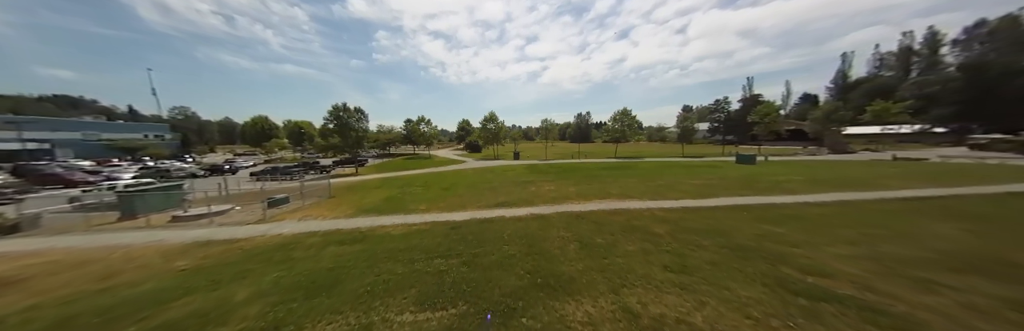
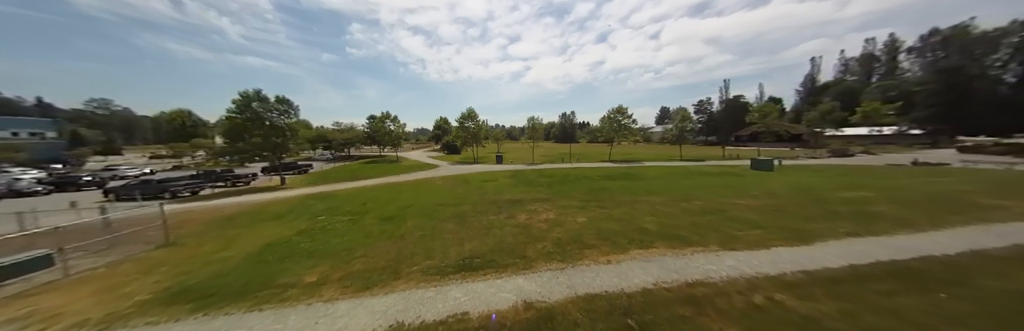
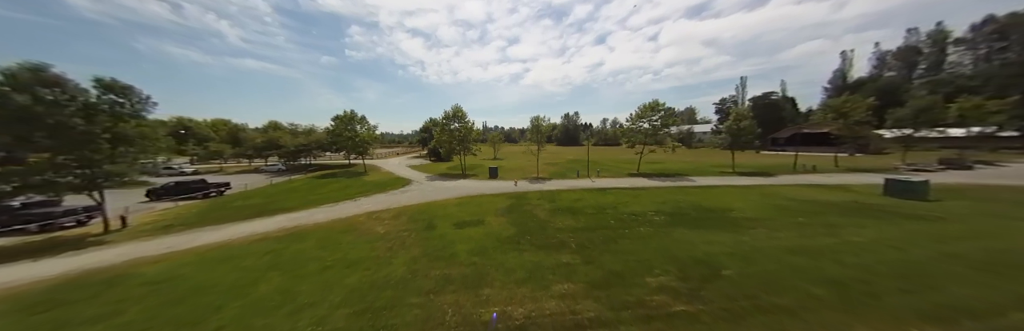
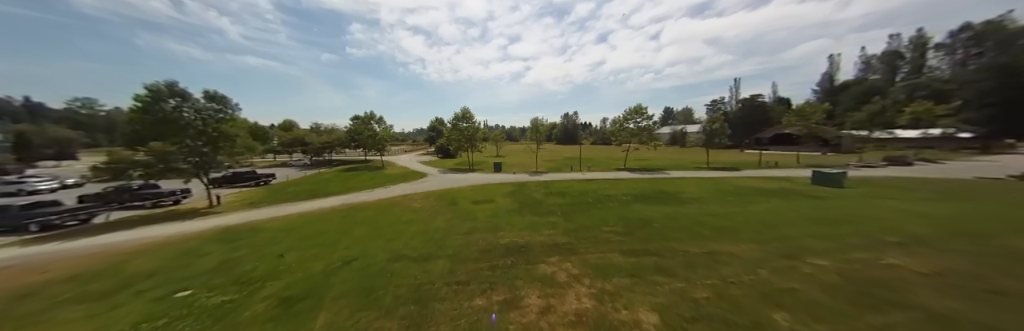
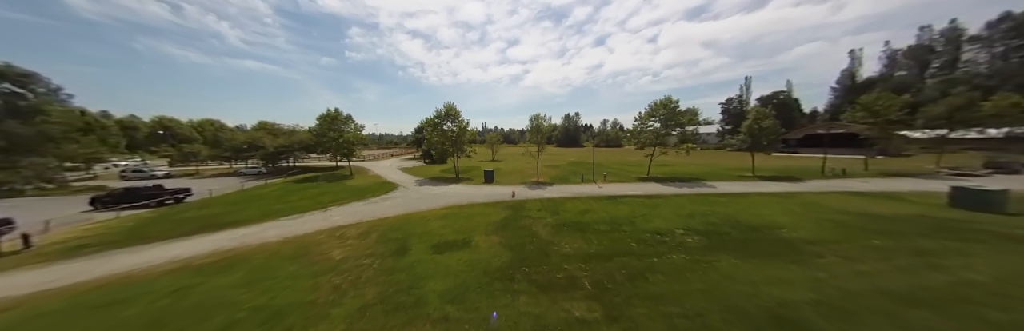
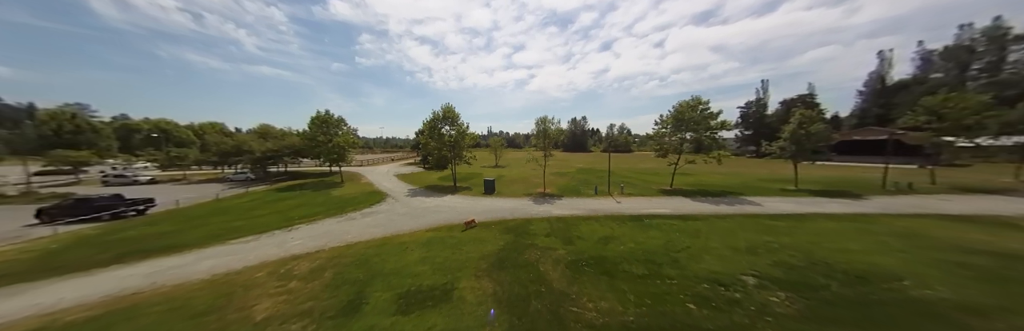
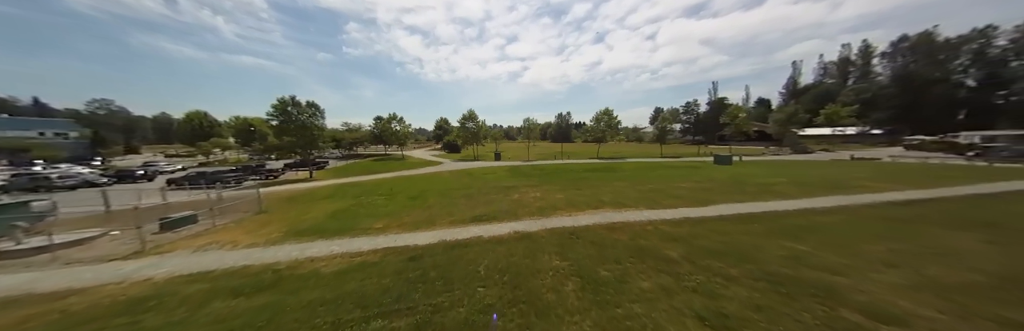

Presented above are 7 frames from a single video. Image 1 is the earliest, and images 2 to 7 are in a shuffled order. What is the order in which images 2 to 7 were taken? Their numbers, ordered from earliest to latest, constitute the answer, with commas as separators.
7, 2, 4, 3, 5, 6
